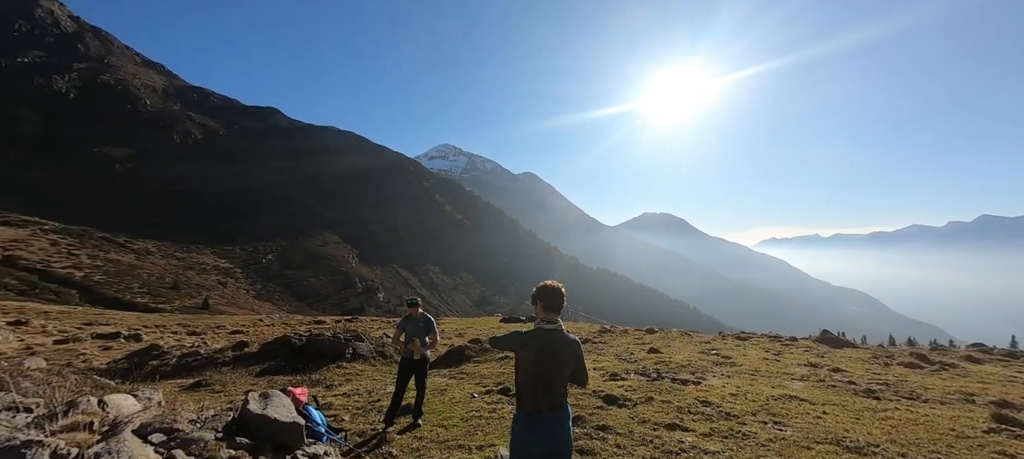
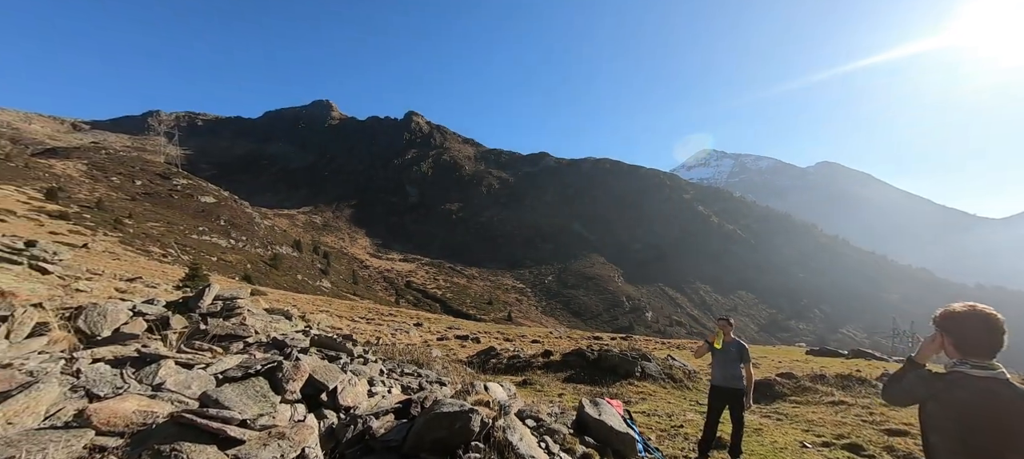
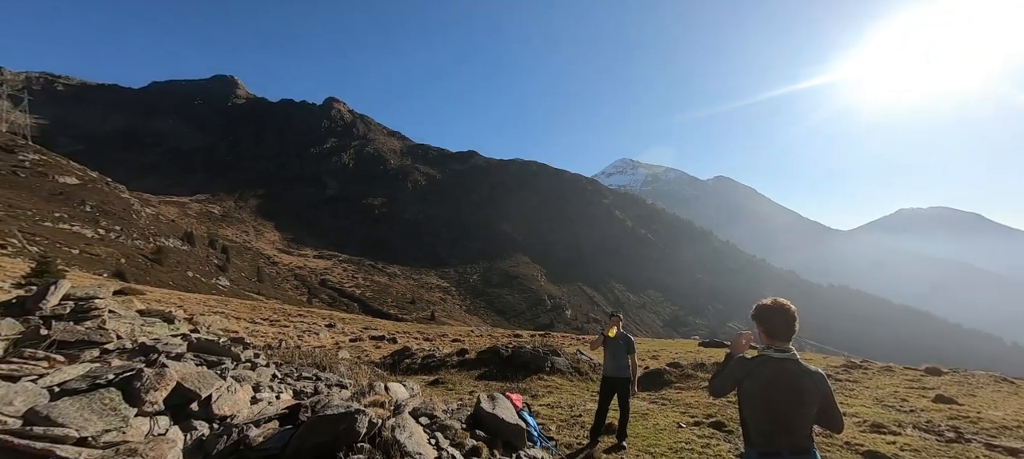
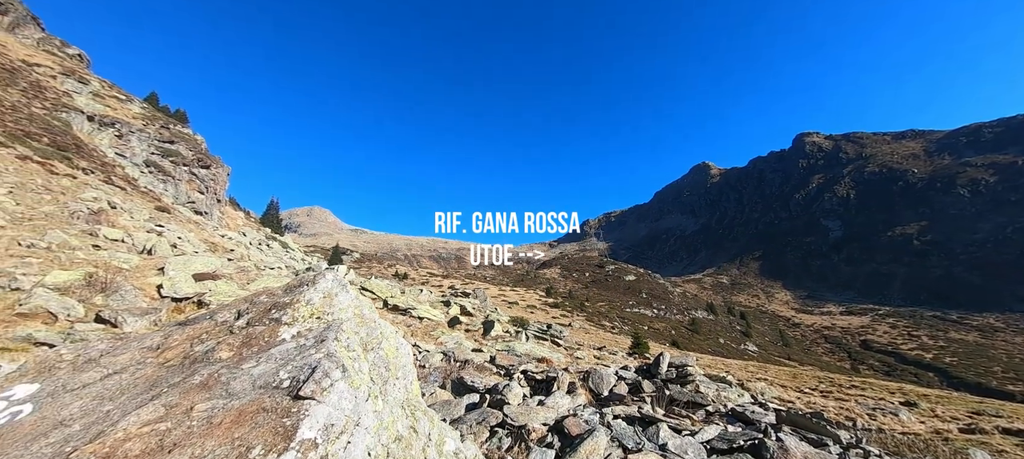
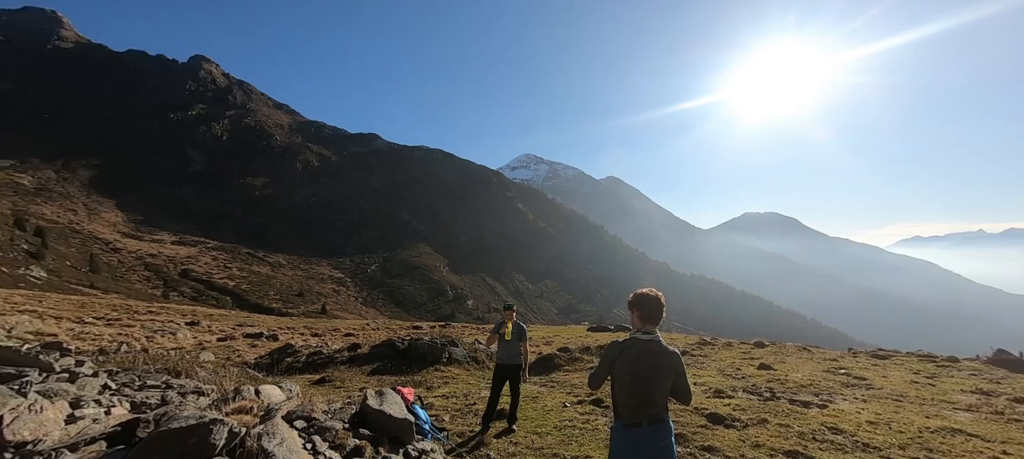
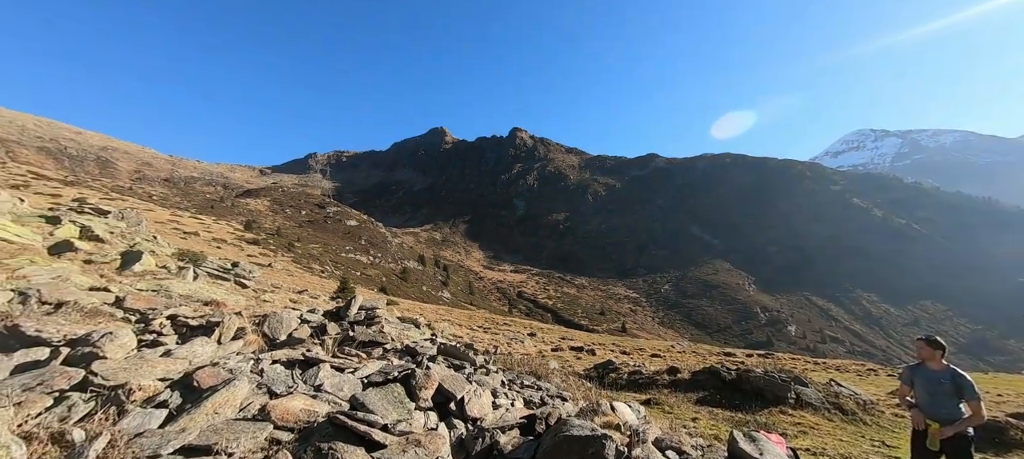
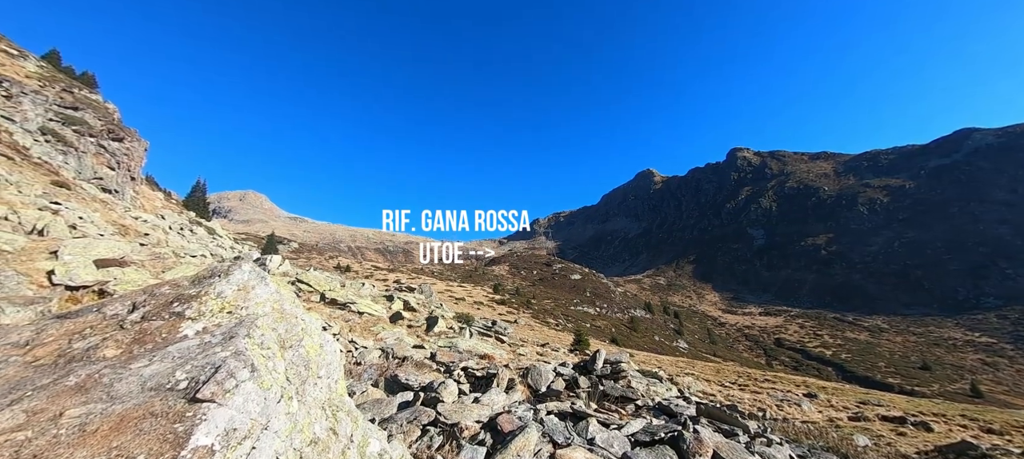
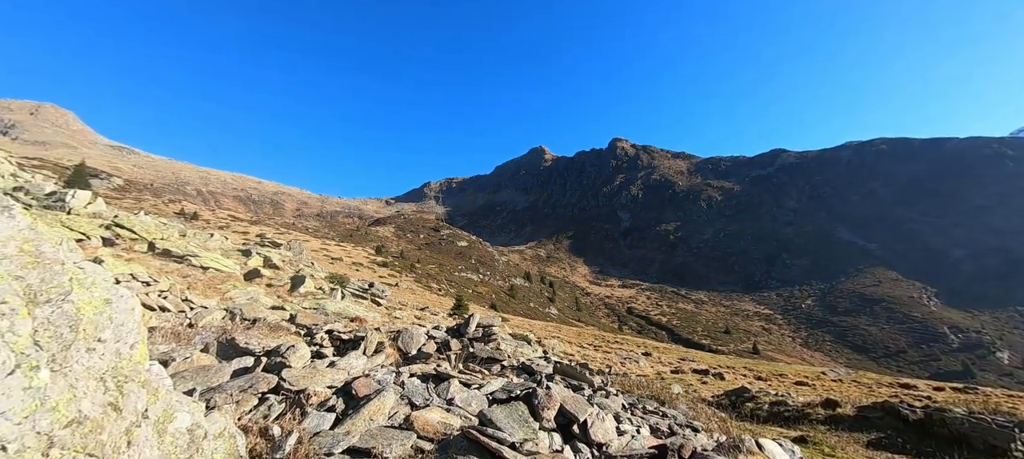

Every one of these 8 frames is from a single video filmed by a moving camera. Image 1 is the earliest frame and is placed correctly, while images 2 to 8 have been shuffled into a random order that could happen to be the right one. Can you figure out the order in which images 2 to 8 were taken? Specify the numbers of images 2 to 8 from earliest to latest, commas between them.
5, 3, 2, 6, 8, 7, 4
